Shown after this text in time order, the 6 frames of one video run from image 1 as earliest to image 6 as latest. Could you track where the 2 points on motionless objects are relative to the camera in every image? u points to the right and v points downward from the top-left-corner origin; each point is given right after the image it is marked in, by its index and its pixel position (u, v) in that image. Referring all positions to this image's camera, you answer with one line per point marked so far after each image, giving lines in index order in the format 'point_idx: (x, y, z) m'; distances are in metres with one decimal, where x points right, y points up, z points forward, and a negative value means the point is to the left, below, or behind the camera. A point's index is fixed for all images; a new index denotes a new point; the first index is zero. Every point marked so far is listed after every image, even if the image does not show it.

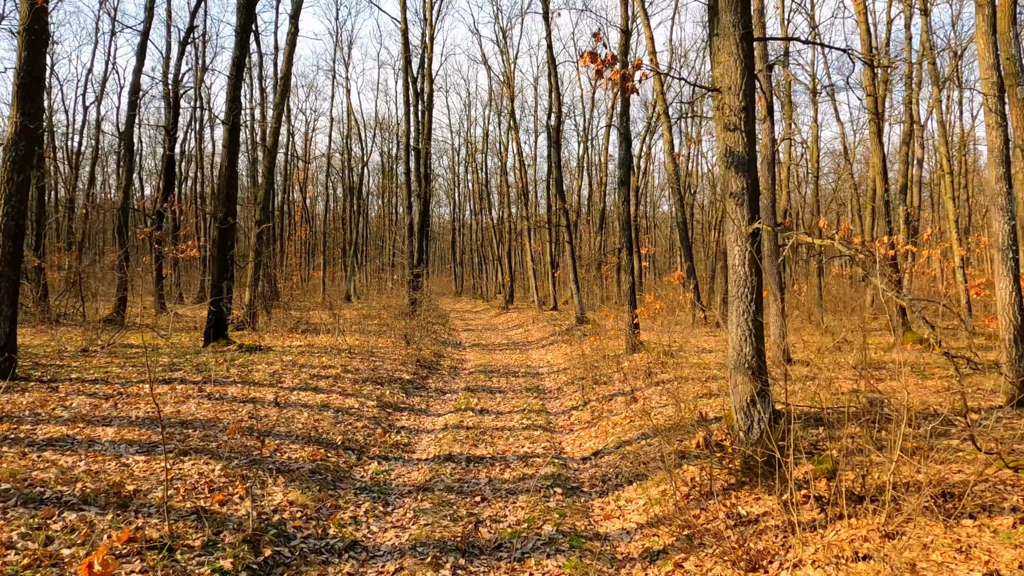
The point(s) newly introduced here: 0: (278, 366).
0: (-2.8, -1.0, +9.4) m
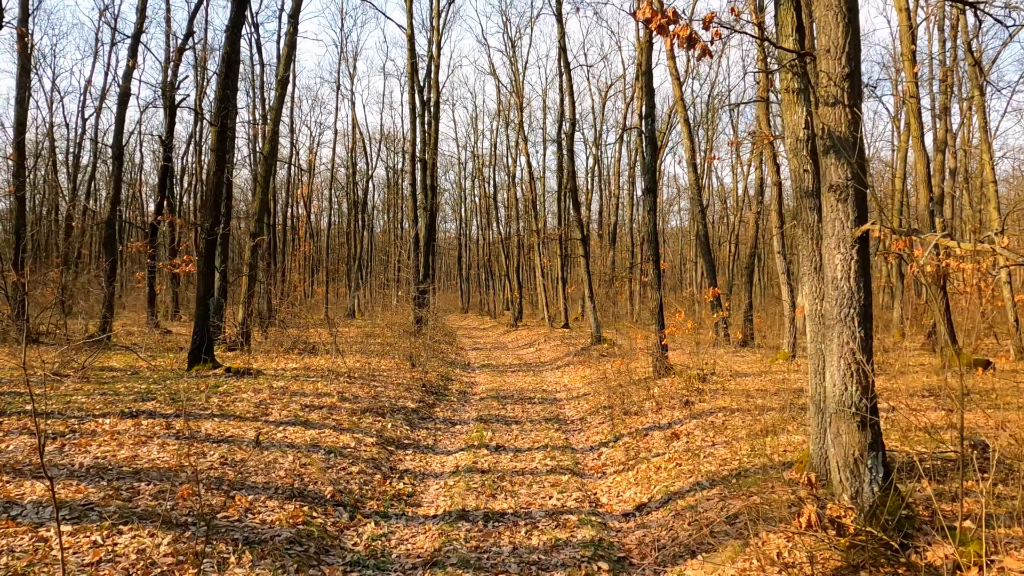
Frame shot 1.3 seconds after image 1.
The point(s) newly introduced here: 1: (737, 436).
0: (-2.6, -1.1, +8.3) m
1: (+1.9, -1.3, +6.5) m
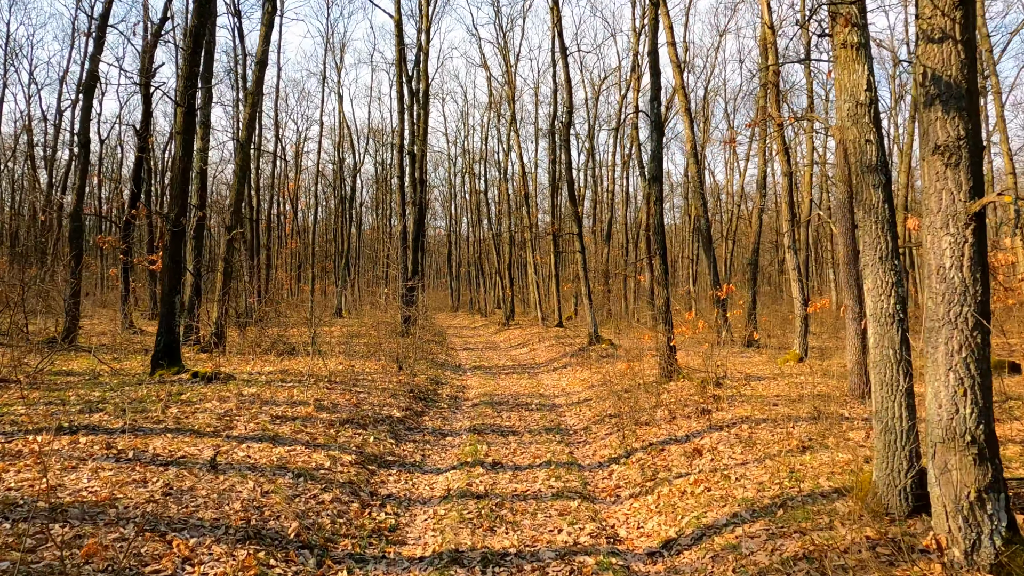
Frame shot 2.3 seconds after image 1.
0: (-2.7, -1.1, +7.4) m
1: (+1.9, -1.2, +5.7) m
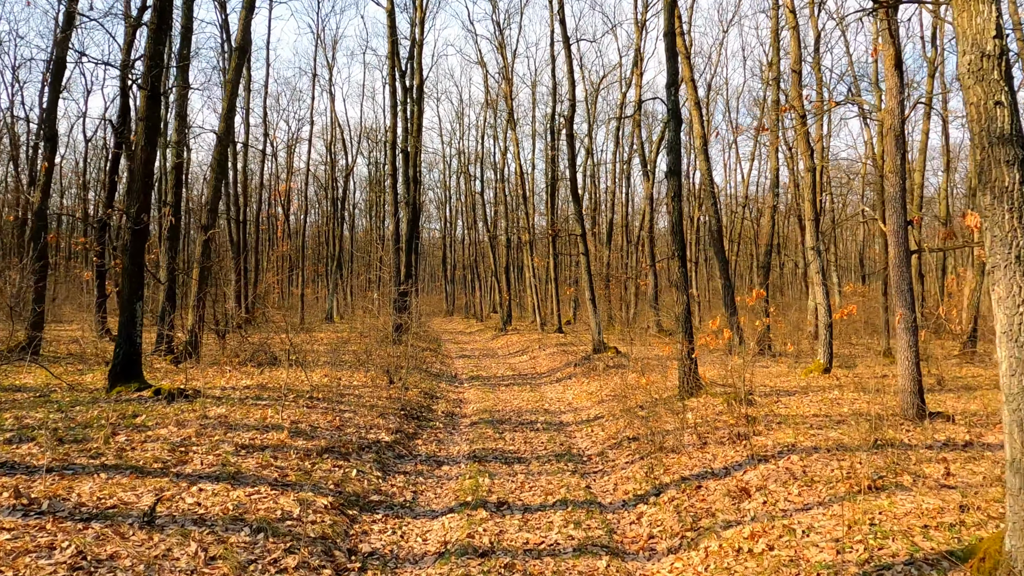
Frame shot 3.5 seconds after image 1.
0: (-2.6, -1.2, +6.3) m
1: (+2.0, -1.3, +4.7) m
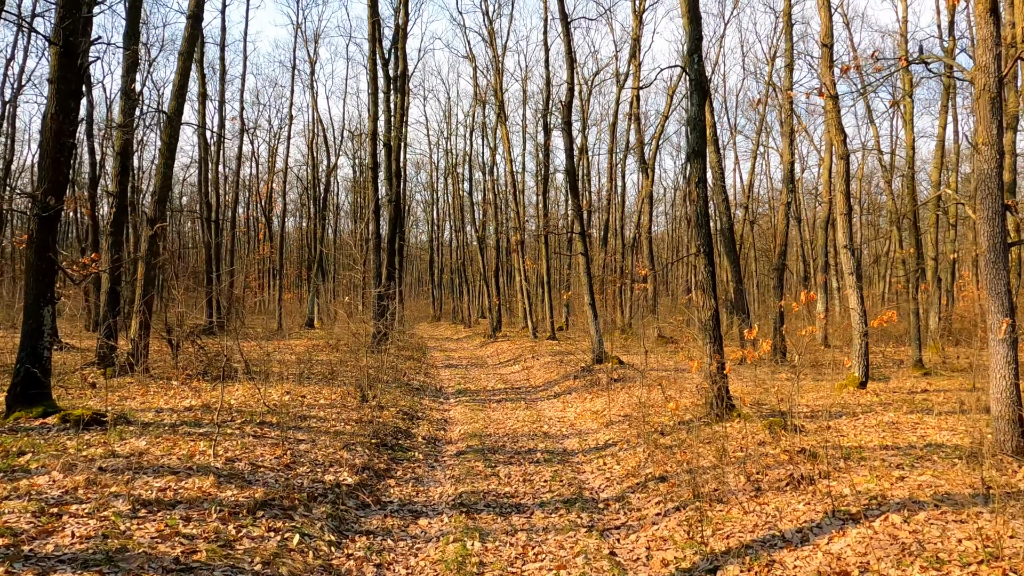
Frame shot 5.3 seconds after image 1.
0: (-2.6, -1.2, +4.8) m
1: (+2.0, -1.3, +3.2) m
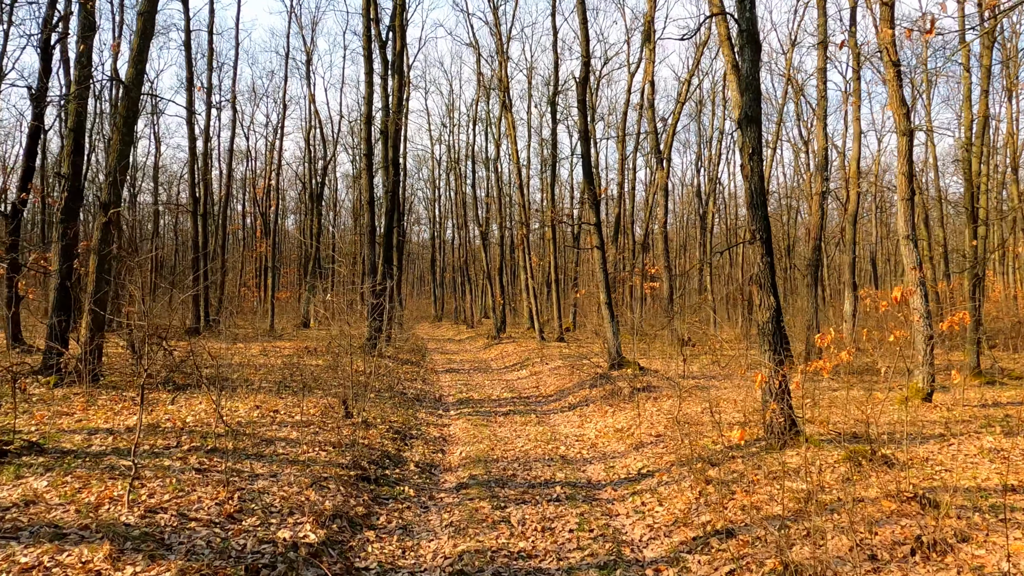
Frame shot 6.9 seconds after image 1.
0: (-2.5, -1.1, +3.4) m
1: (+2.1, -1.2, +1.7) m
